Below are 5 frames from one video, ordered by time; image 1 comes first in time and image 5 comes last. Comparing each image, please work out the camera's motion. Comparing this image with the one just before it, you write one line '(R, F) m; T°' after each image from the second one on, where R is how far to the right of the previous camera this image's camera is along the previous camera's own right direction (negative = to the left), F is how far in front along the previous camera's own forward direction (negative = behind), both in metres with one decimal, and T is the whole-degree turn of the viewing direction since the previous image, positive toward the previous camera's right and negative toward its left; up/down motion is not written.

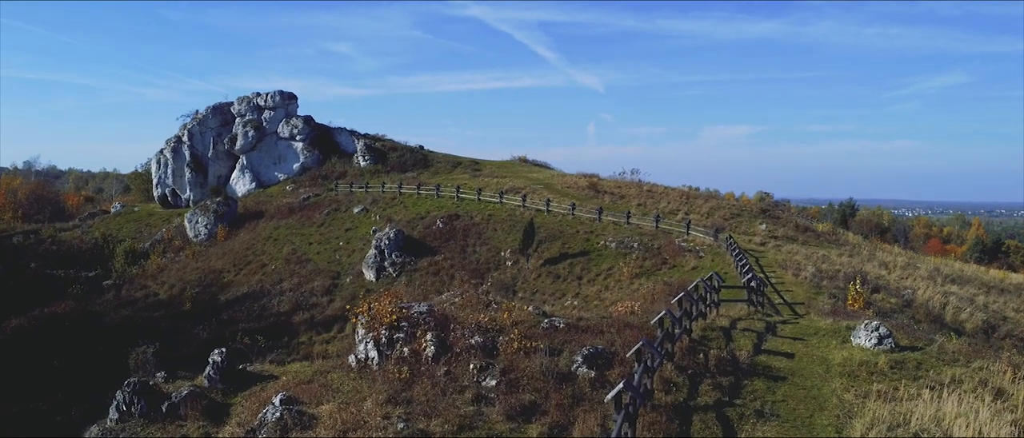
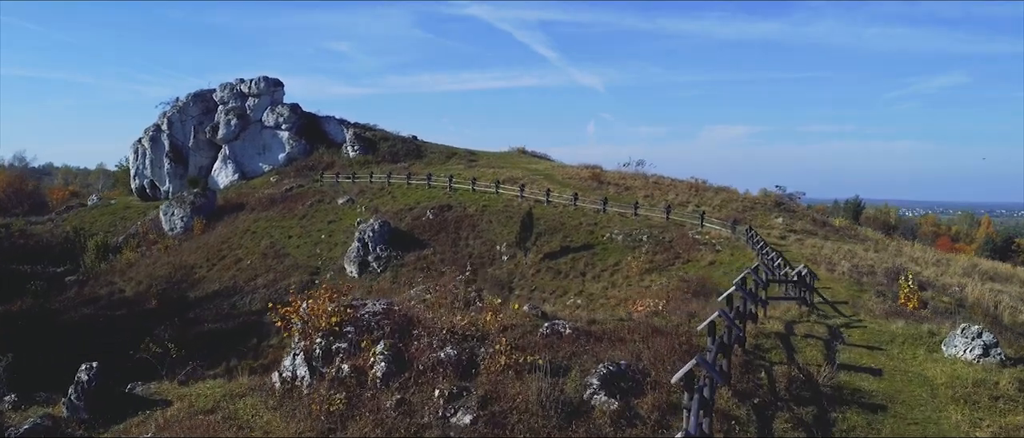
(+0.1, +2.6) m; 0°
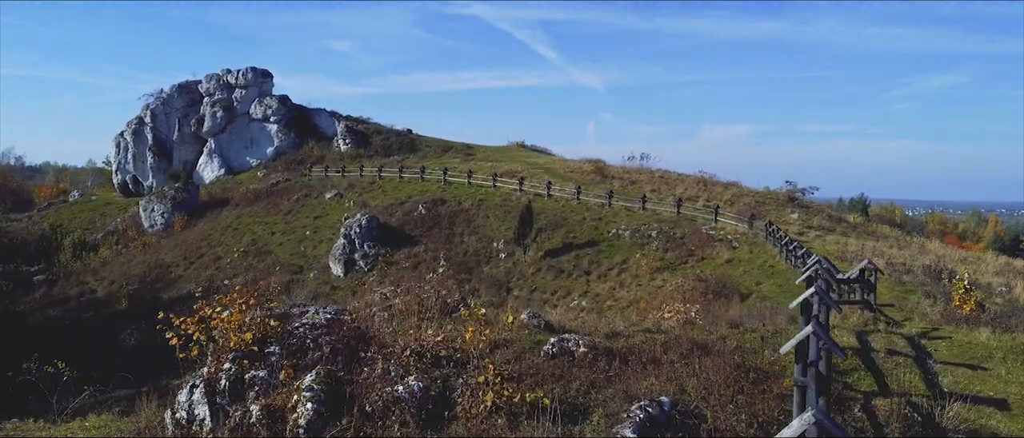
(+0.1, +2.0) m; 0°
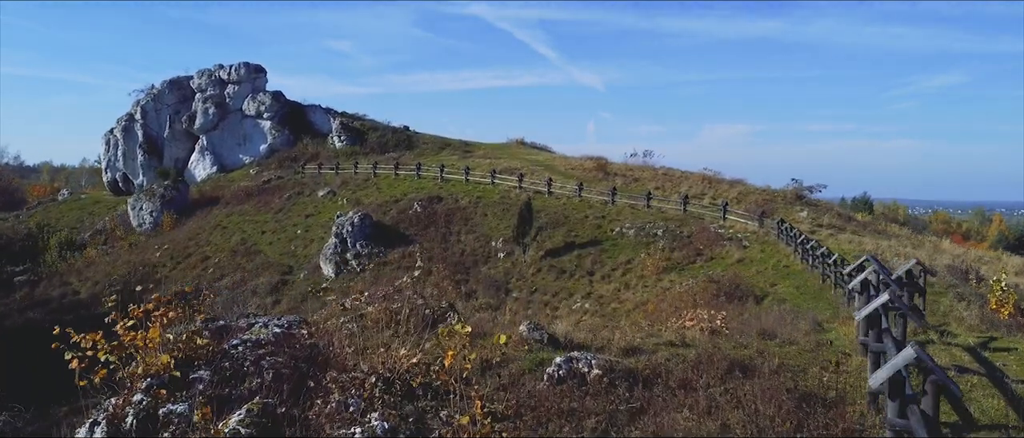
(0.0, +1.0) m; 0°
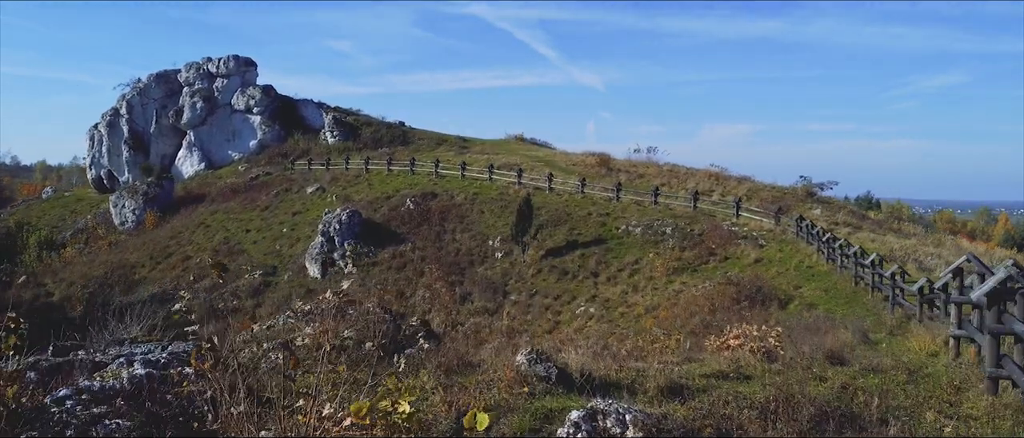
(0.0, +1.5) m; 0°
